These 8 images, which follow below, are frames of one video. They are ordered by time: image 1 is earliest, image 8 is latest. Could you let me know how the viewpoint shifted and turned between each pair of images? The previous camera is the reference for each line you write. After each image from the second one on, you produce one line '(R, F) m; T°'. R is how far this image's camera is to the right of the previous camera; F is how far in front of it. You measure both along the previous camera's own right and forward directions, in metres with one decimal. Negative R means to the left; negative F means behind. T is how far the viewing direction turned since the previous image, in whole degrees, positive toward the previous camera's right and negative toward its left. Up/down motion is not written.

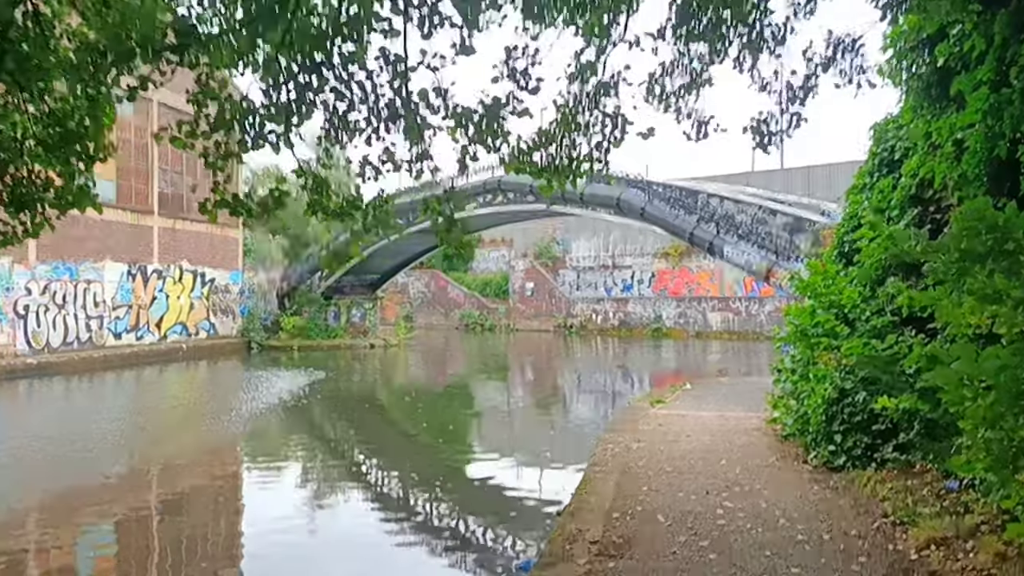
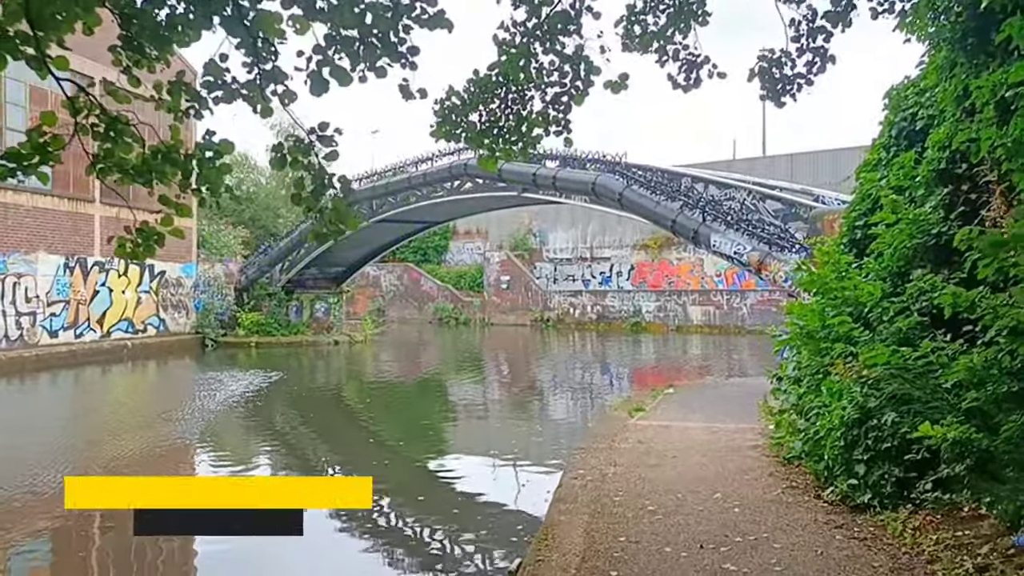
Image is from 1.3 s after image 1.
(+0.2, +1.3) m; +1°
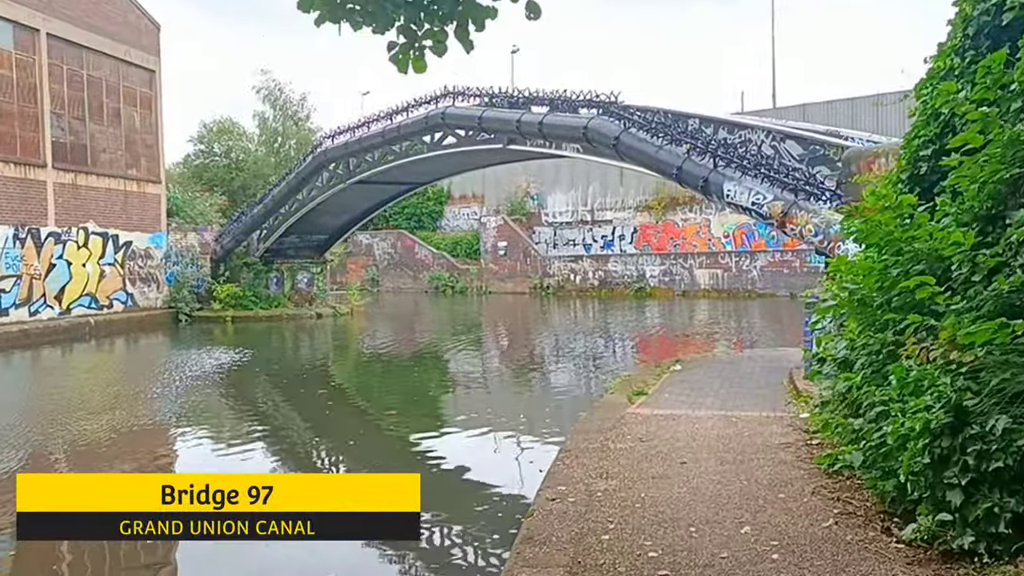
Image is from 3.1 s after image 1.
(+0.3, +1.6) m; 0°
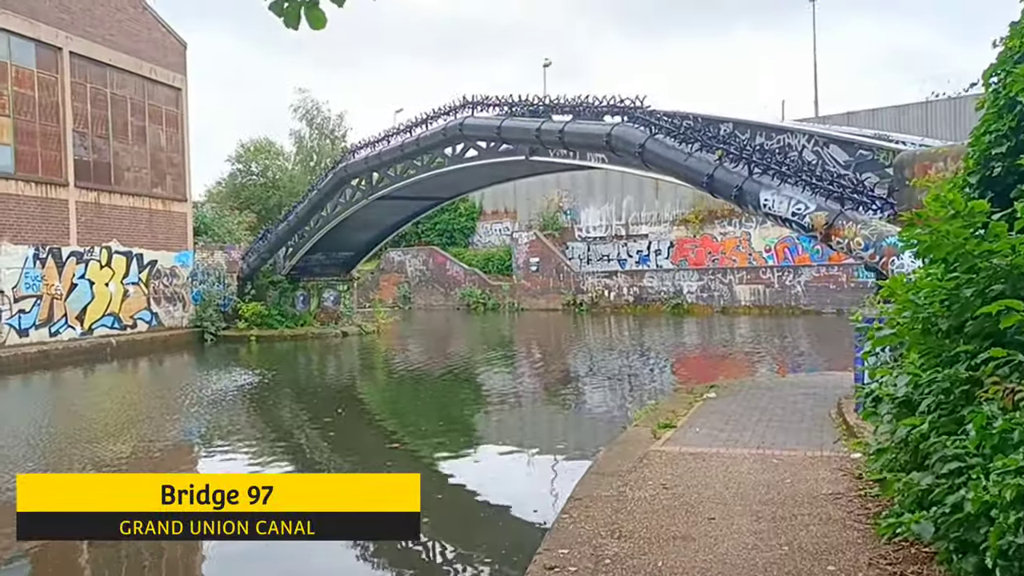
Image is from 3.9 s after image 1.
(+0.2, +0.7) m; -3°
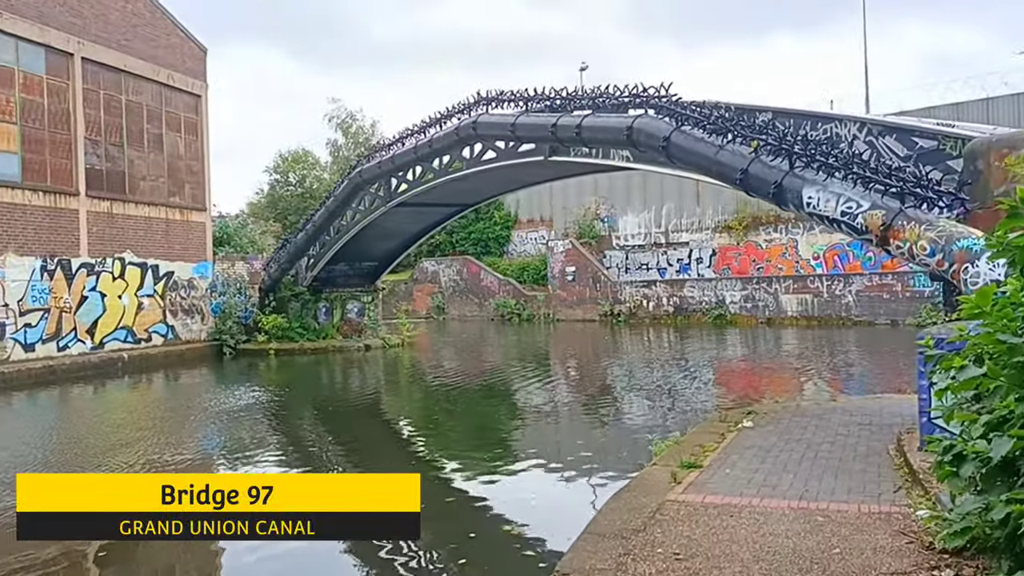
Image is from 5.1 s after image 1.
(+0.4, +1.0) m; -3°
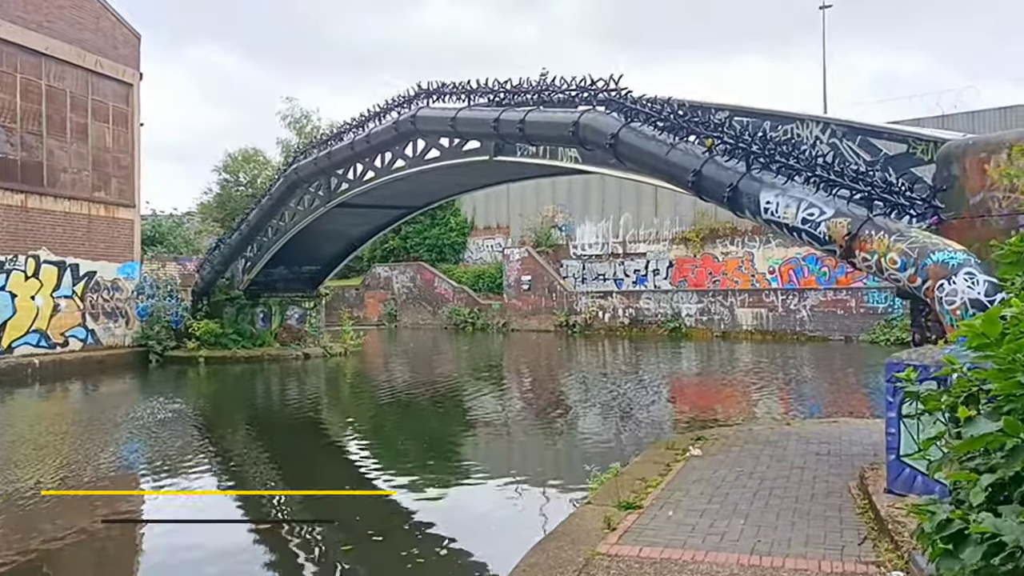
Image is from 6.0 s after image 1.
(+0.3, +0.8) m; +3°
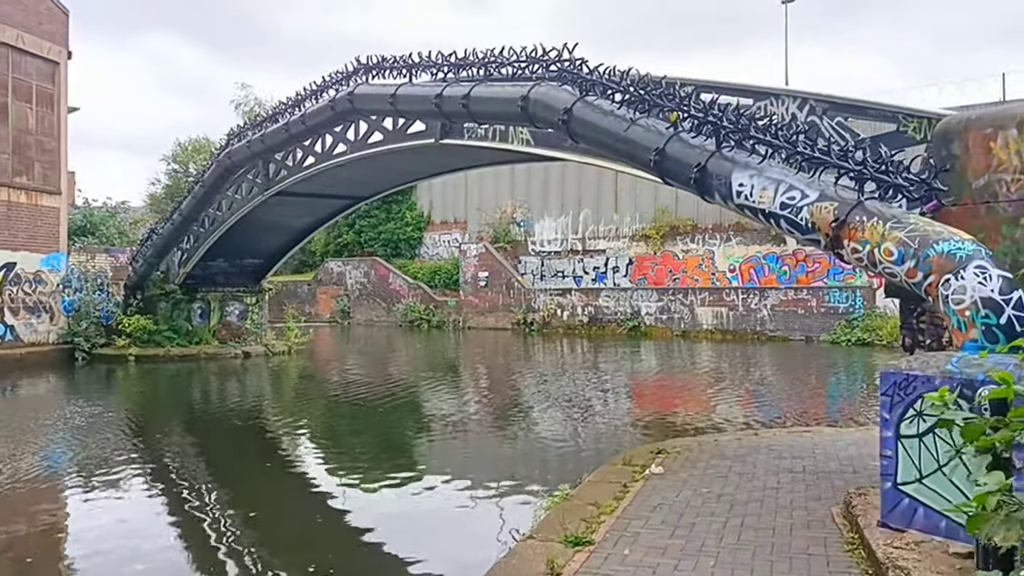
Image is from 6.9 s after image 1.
(+0.2, +0.9) m; +3°
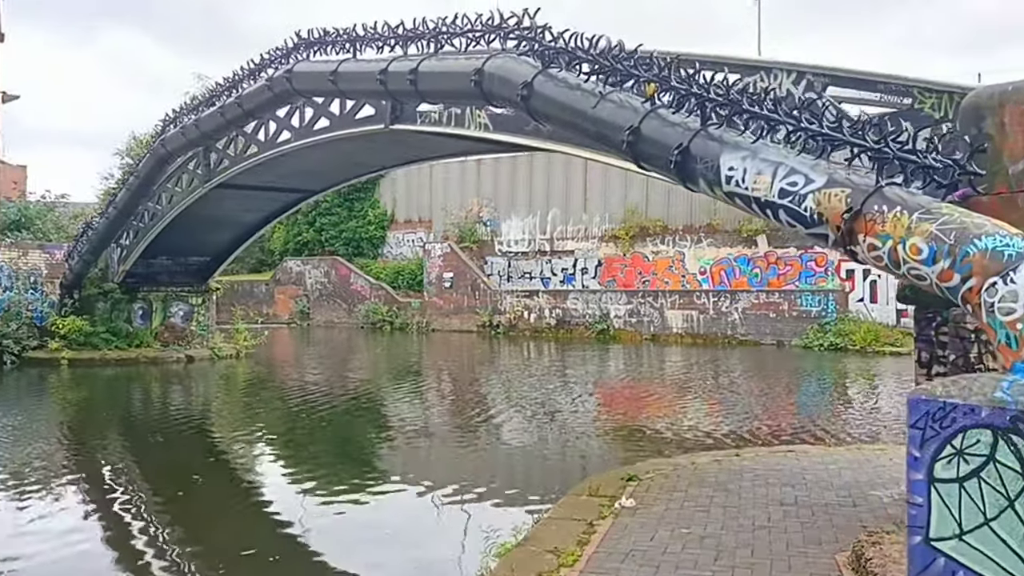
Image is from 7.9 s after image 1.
(+0.1, +0.9) m; +2°
